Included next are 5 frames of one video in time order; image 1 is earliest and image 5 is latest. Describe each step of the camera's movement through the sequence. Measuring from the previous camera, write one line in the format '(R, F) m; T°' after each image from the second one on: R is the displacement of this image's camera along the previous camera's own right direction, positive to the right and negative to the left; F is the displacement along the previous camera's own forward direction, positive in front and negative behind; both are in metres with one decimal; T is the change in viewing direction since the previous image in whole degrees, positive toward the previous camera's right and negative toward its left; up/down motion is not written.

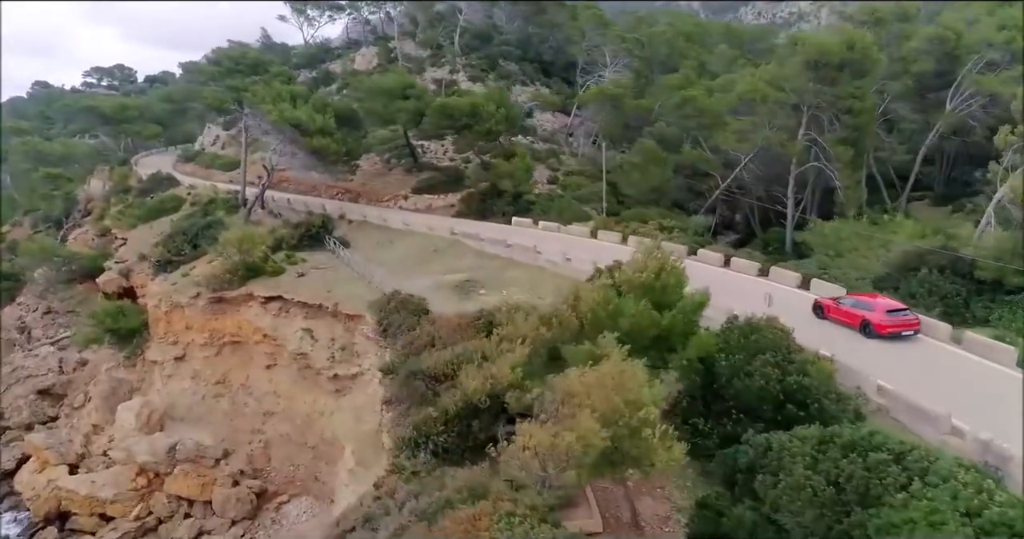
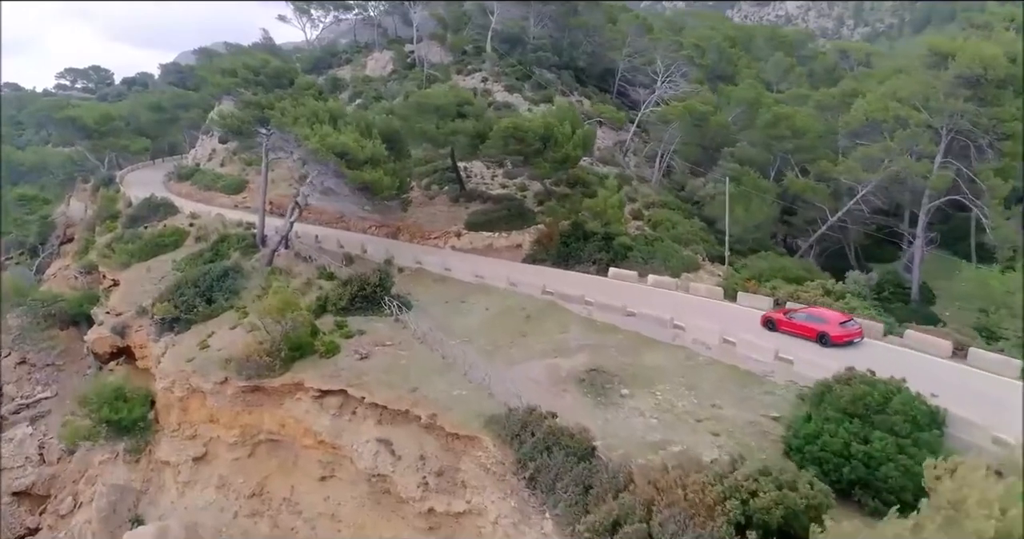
(-3.8, +5.6) m; +2°
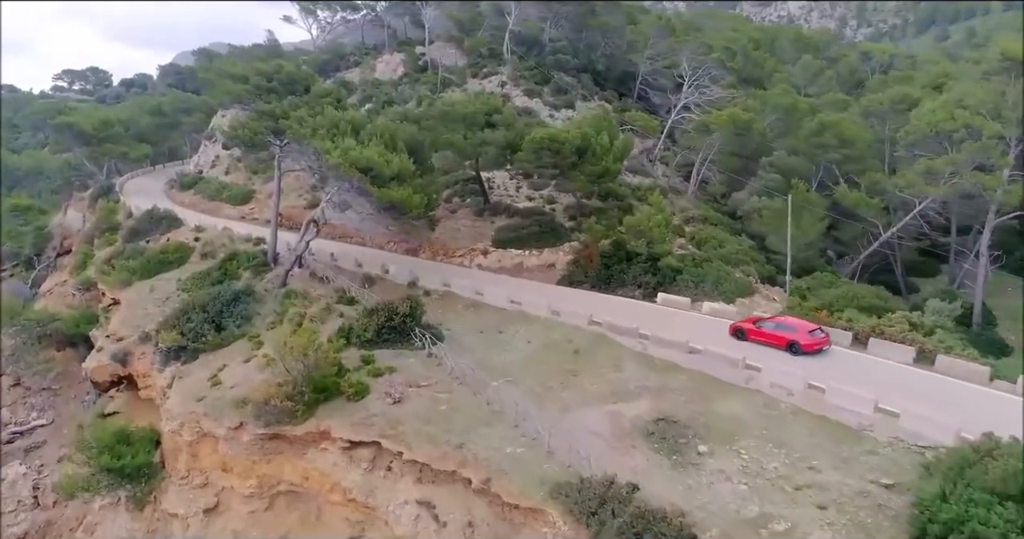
(-1.2, +2.0) m; 0°
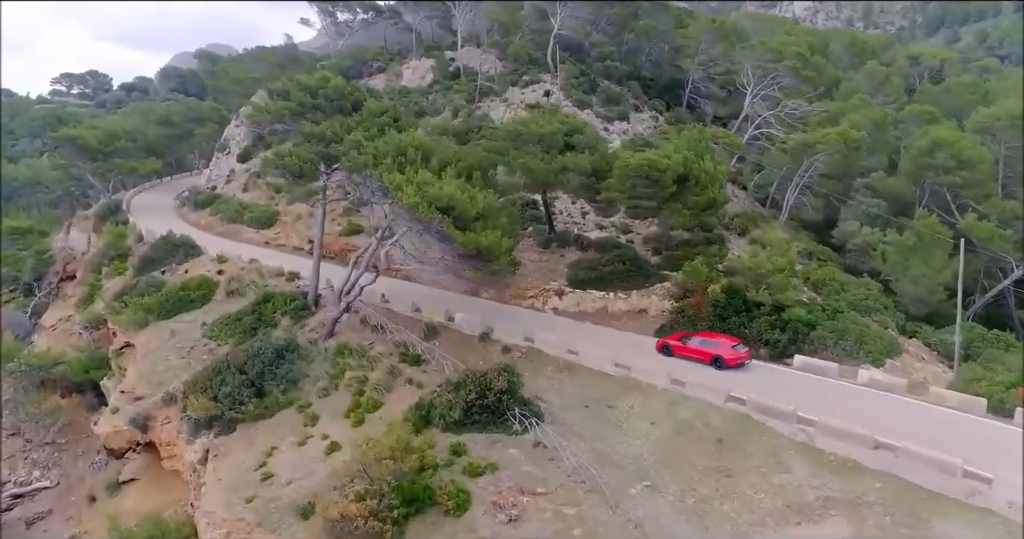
(-2.7, +3.7) m; 0°
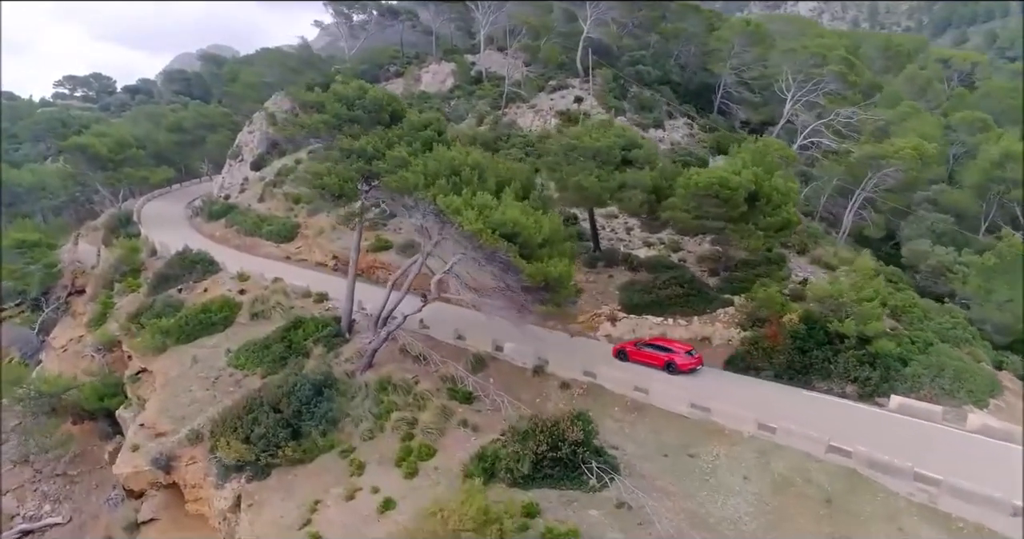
(-1.5, +1.7) m; 0°
